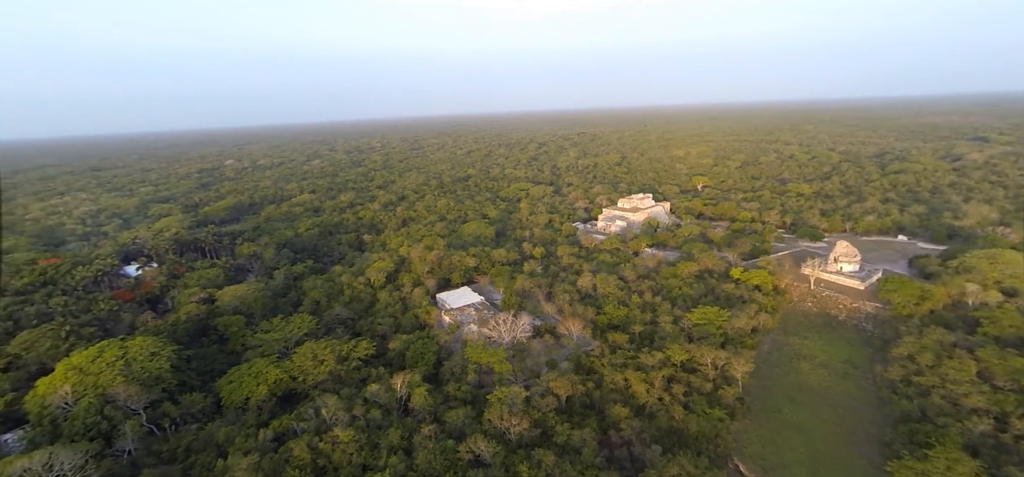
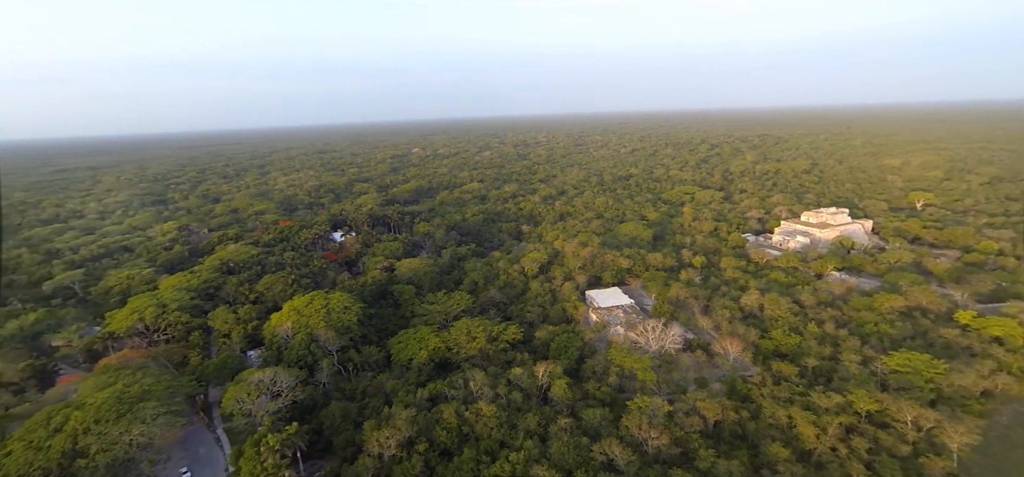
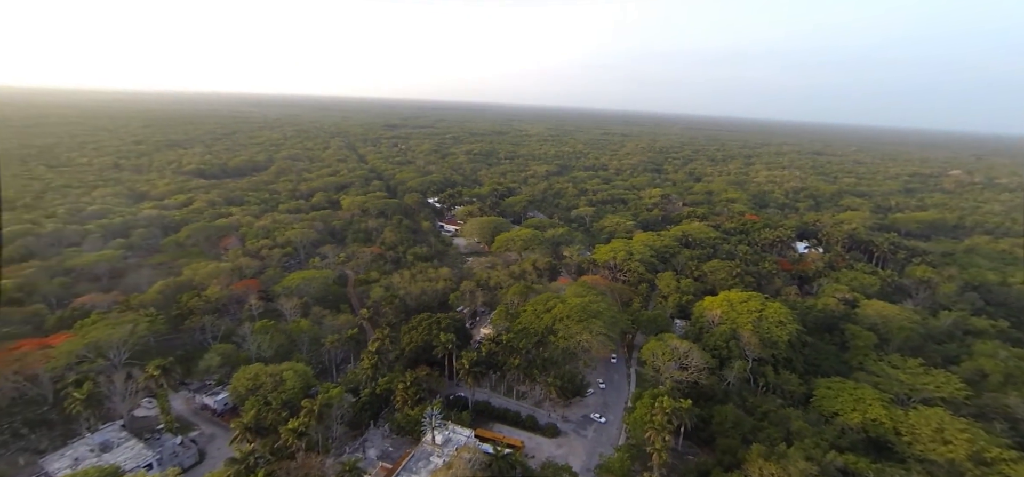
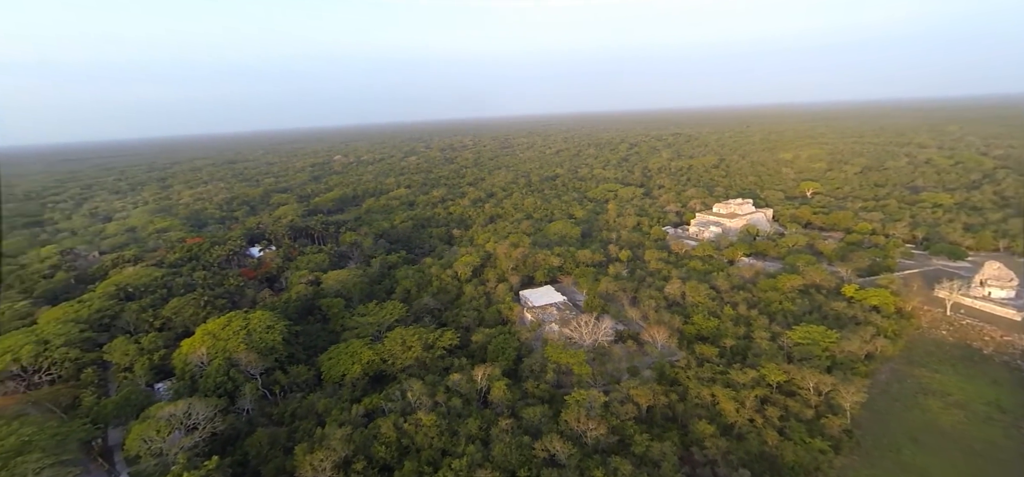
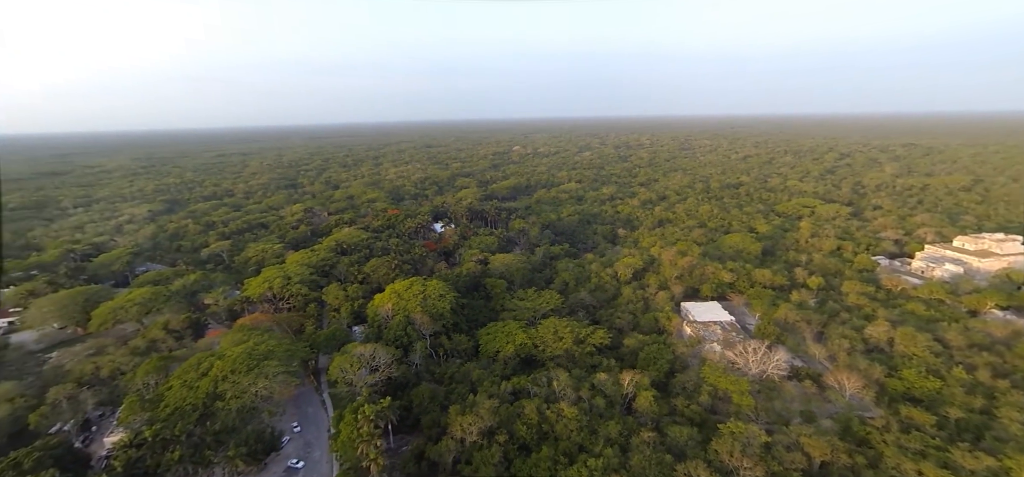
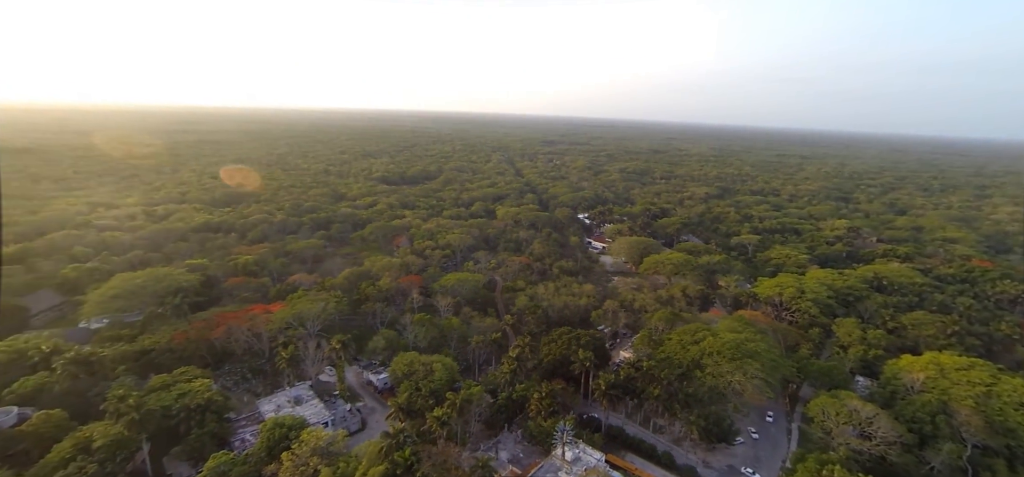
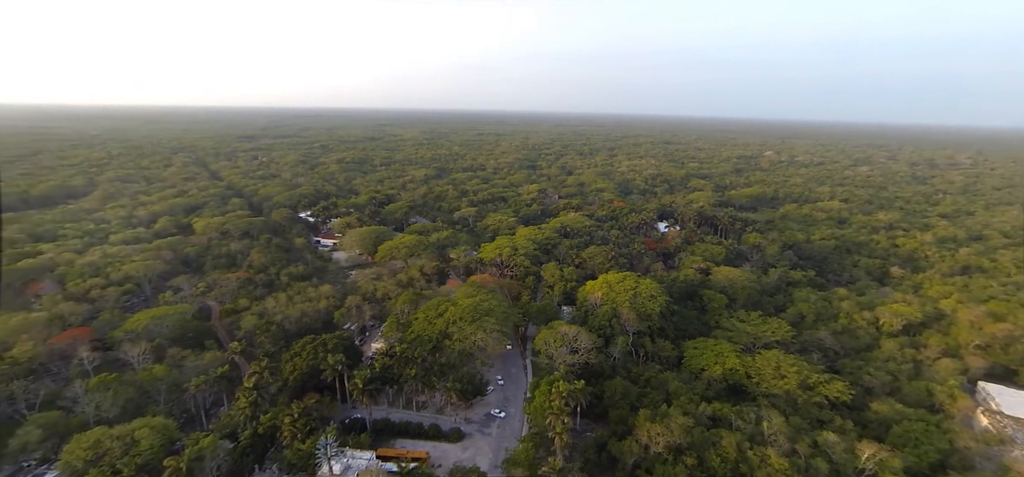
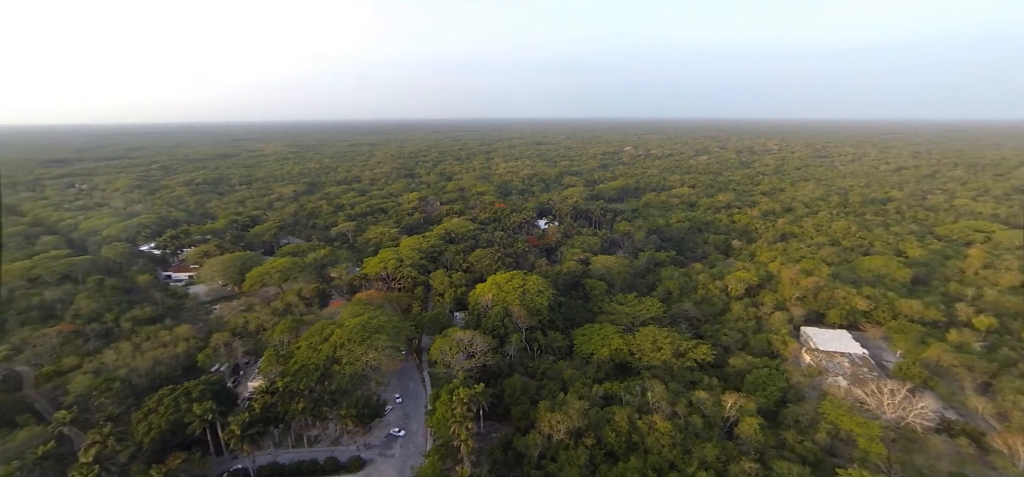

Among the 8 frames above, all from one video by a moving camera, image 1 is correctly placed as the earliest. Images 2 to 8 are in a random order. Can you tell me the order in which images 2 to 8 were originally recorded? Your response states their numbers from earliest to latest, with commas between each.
4, 2, 5, 8, 7, 3, 6
